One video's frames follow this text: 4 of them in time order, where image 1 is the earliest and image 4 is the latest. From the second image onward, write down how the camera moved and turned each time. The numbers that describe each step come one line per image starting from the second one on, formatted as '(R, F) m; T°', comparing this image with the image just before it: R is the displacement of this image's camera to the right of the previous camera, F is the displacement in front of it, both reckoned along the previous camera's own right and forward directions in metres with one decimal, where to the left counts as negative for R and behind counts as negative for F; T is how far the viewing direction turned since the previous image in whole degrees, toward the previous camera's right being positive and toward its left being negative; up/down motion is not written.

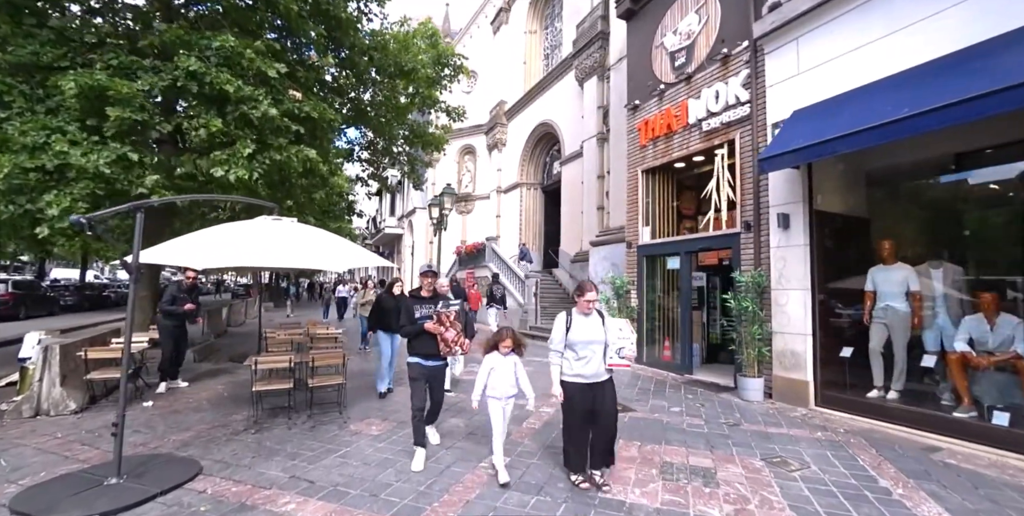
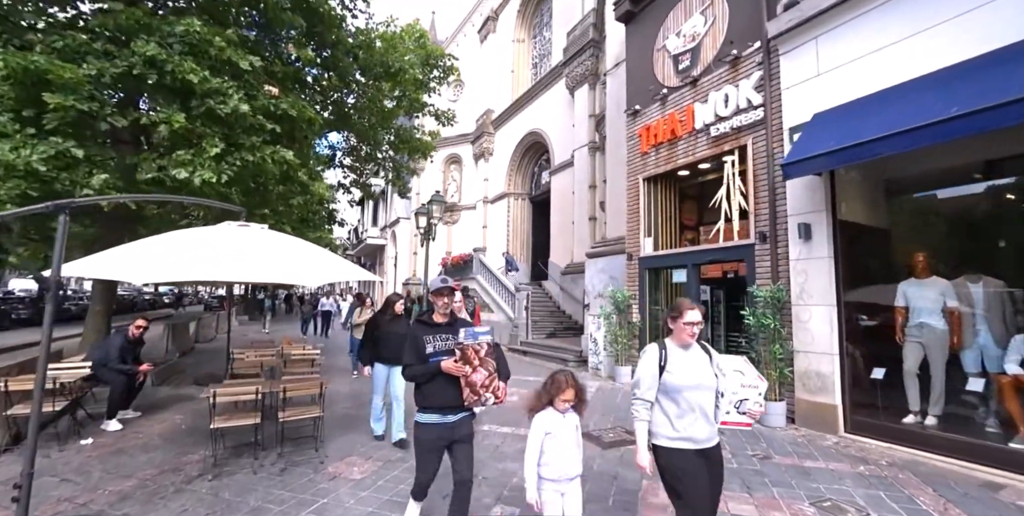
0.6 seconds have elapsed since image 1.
(-0.2, +0.6) m; +2°
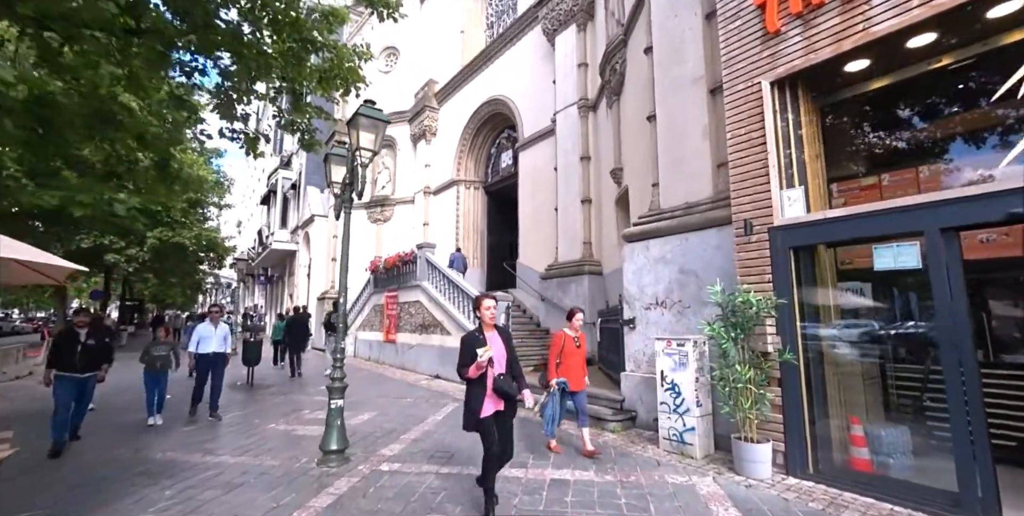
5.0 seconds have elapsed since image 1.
(-0.9, +4.7) m; +9°
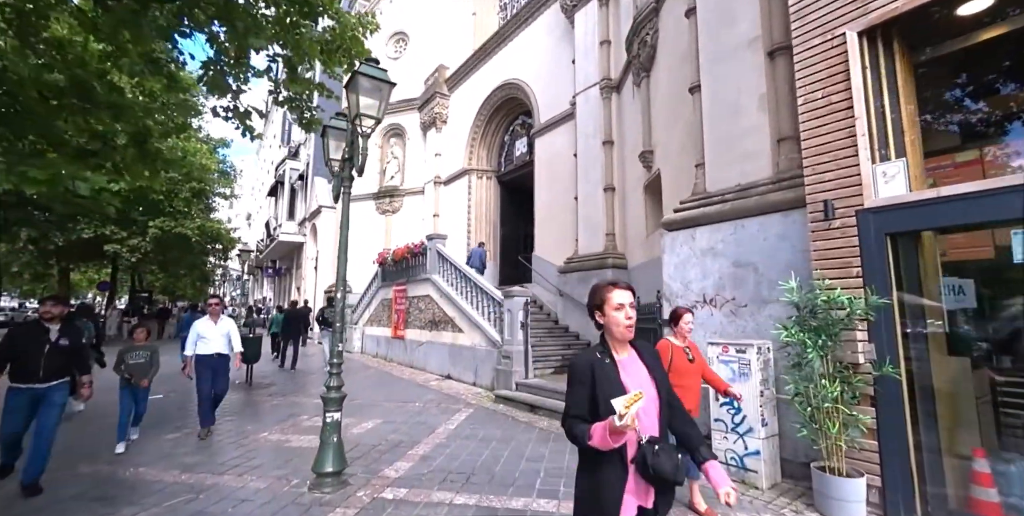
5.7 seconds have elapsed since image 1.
(-0.2, +0.8) m; -1°
